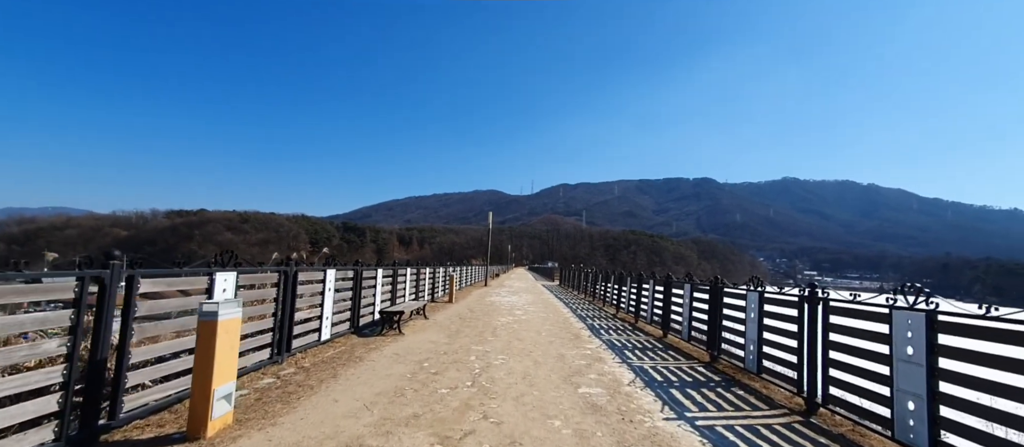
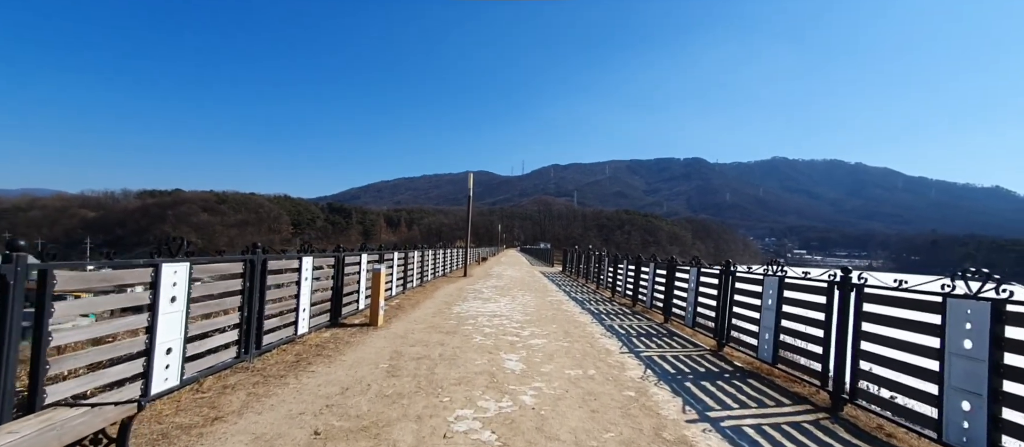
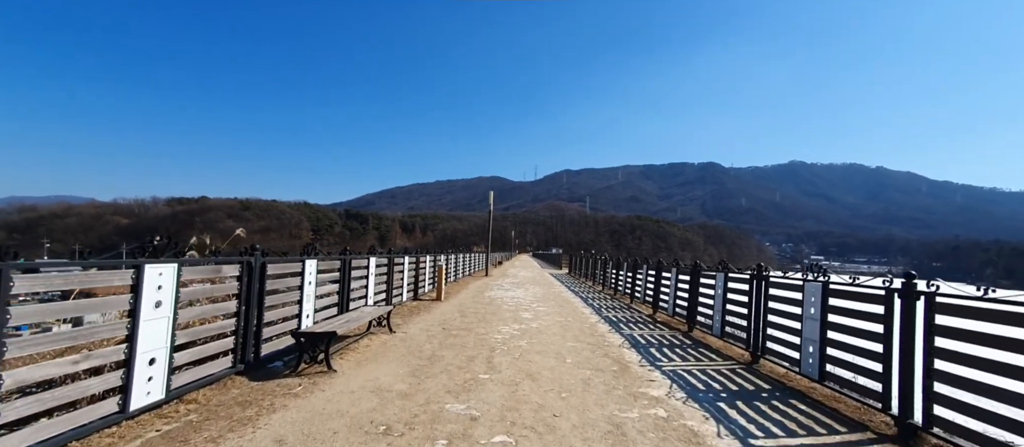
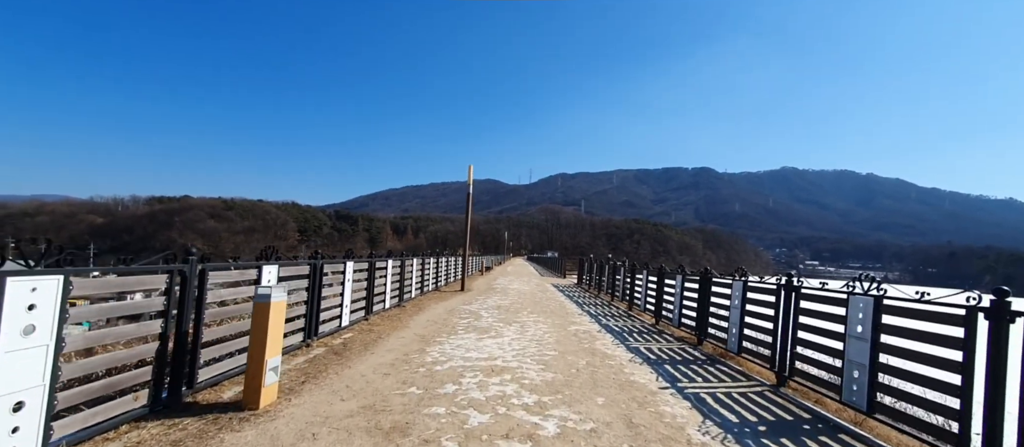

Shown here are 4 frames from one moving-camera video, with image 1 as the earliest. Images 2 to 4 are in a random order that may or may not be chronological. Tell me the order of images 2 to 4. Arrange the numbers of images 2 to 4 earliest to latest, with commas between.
3, 2, 4
